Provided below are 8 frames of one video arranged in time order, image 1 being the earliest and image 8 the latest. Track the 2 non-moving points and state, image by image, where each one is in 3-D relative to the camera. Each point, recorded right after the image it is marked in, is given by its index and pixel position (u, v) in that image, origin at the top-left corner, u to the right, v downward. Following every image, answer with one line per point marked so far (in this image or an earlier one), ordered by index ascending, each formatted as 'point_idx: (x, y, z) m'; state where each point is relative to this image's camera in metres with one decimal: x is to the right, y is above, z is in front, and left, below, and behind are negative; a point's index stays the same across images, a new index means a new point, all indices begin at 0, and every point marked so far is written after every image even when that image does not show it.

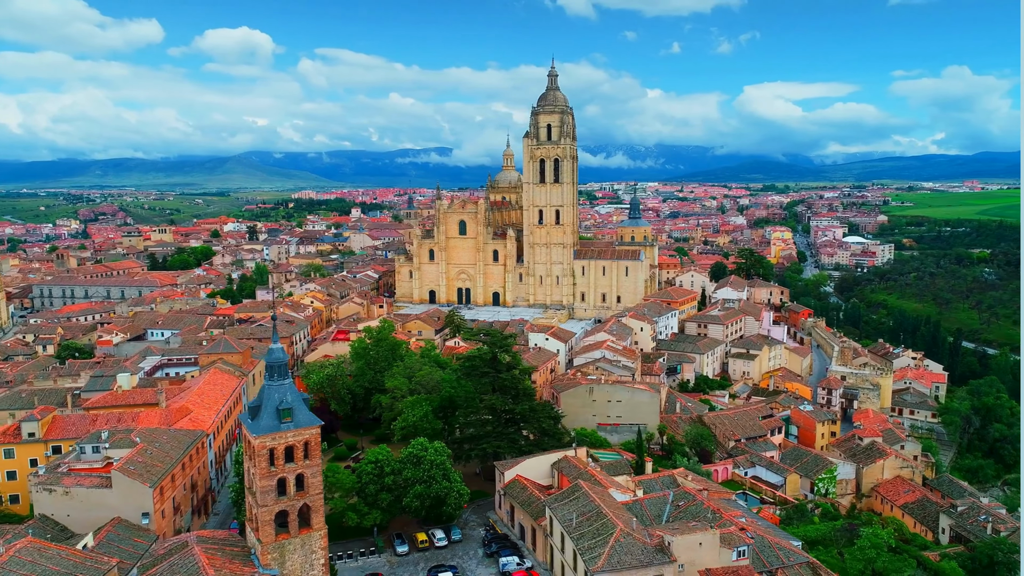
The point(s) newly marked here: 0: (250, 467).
0: (-6.6, -4.6, +18.2) m
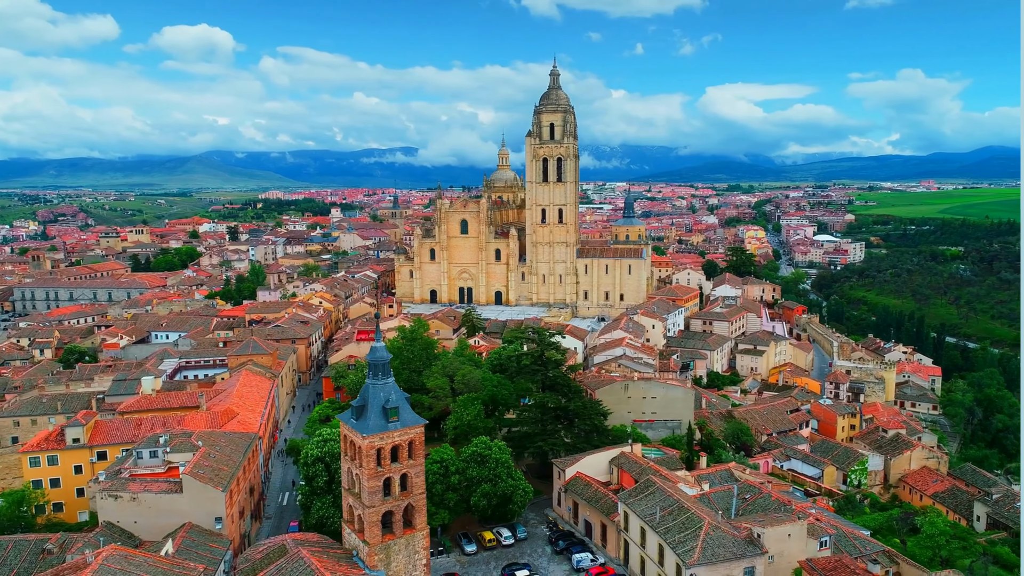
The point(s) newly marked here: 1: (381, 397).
0: (-3.9, -4.5, +17.9) m
1: (-3.3, -2.7, +17.8) m
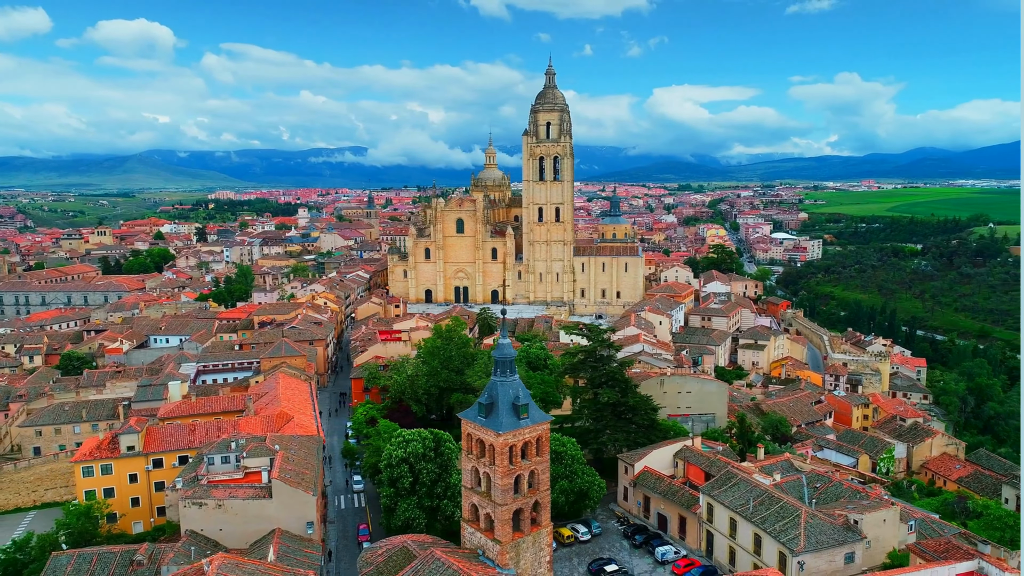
0: (-0.6, -4.5, +17.8) m
1: (-0.1, -2.6, +17.7) m
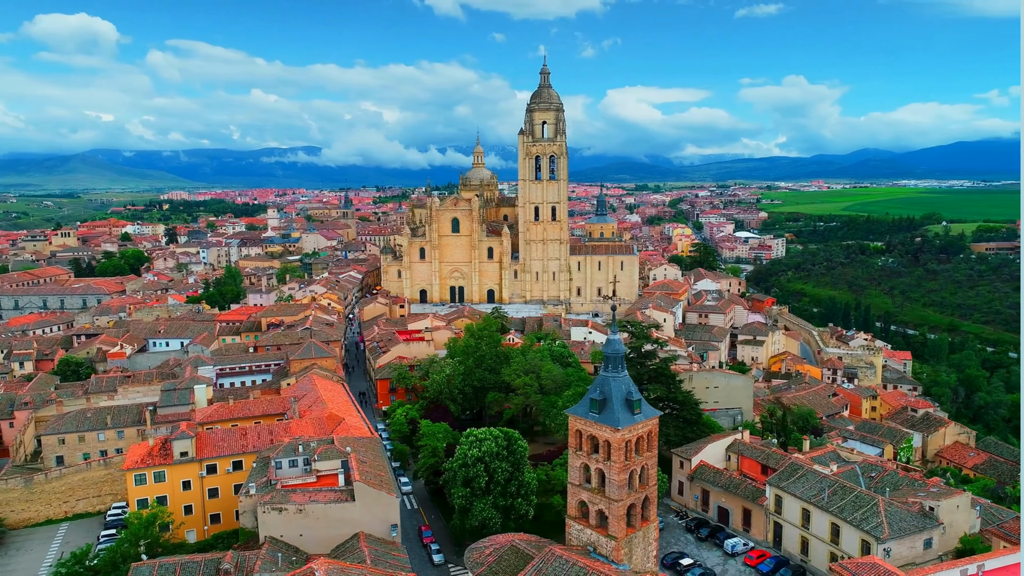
0: (+2.2, -4.4, +17.8) m
1: (+2.7, -2.5, +17.7) m
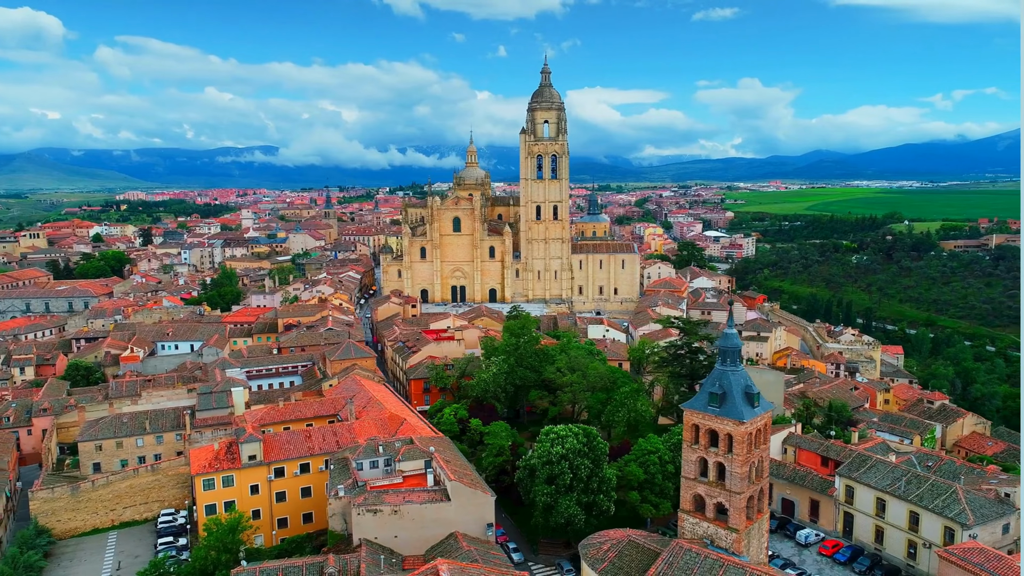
0: (+5.3, -4.2, +17.9) m
1: (+5.8, -2.4, +17.9) m
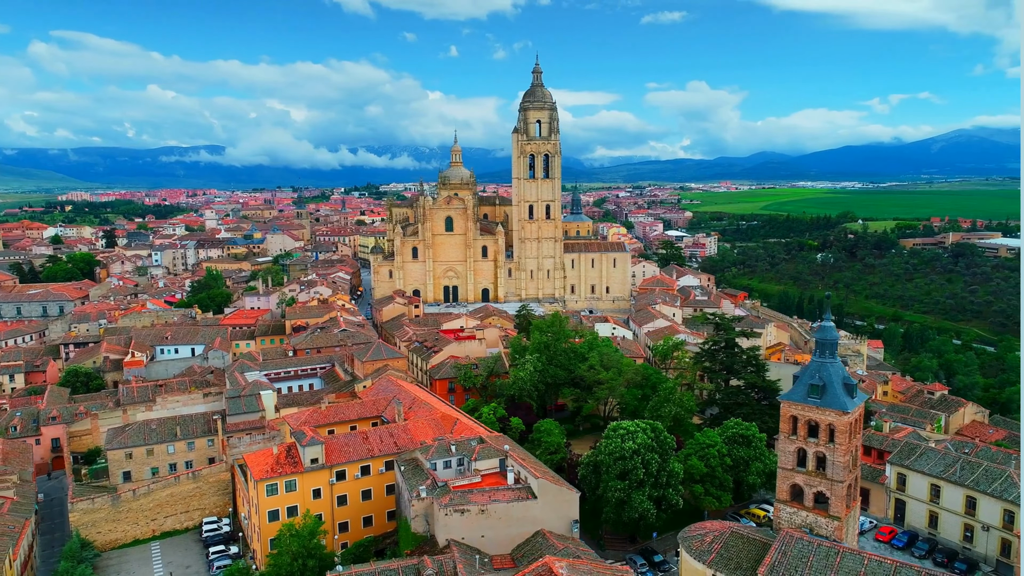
0: (+8.0, -4.1, +18.3) m
1: (+8.5, -2.2, +18.4) m
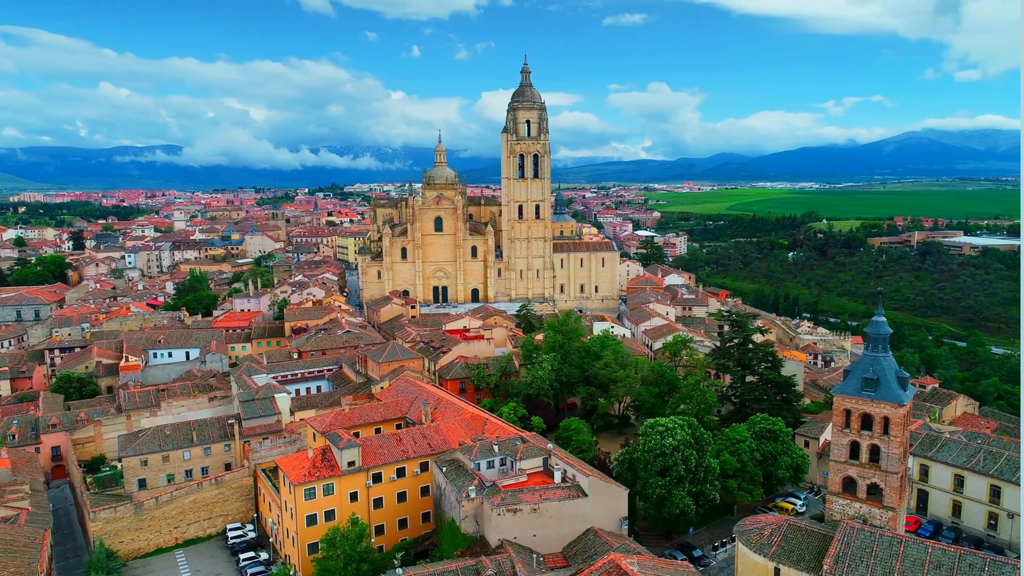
0: (+9.6, -3.9, +18.7) m
1: (+10.1, -2.1, +18.8) m
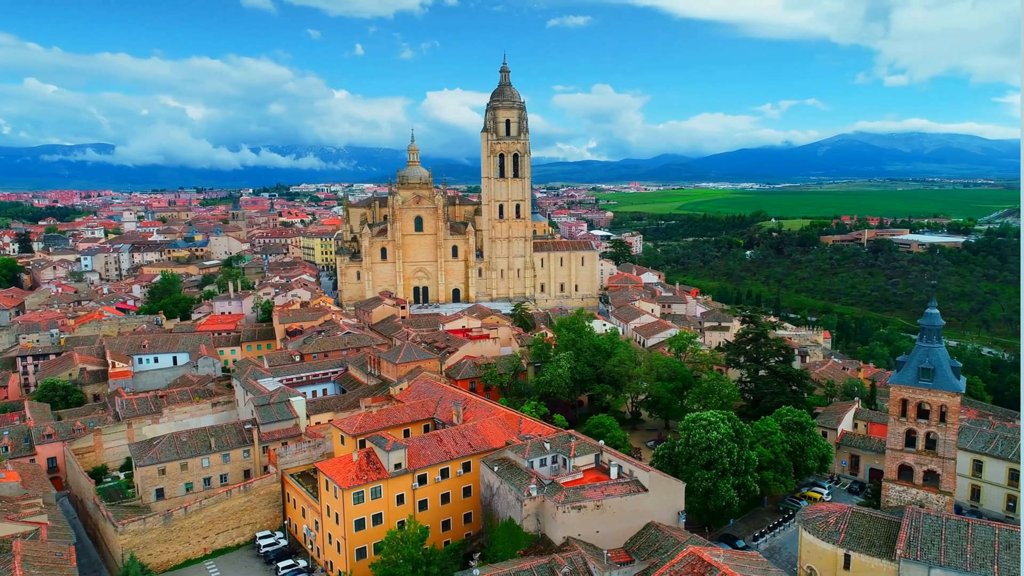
0: (+11.6, -3.8, +19.5) m
1: (+12.0, -1.9, +19.6) m
